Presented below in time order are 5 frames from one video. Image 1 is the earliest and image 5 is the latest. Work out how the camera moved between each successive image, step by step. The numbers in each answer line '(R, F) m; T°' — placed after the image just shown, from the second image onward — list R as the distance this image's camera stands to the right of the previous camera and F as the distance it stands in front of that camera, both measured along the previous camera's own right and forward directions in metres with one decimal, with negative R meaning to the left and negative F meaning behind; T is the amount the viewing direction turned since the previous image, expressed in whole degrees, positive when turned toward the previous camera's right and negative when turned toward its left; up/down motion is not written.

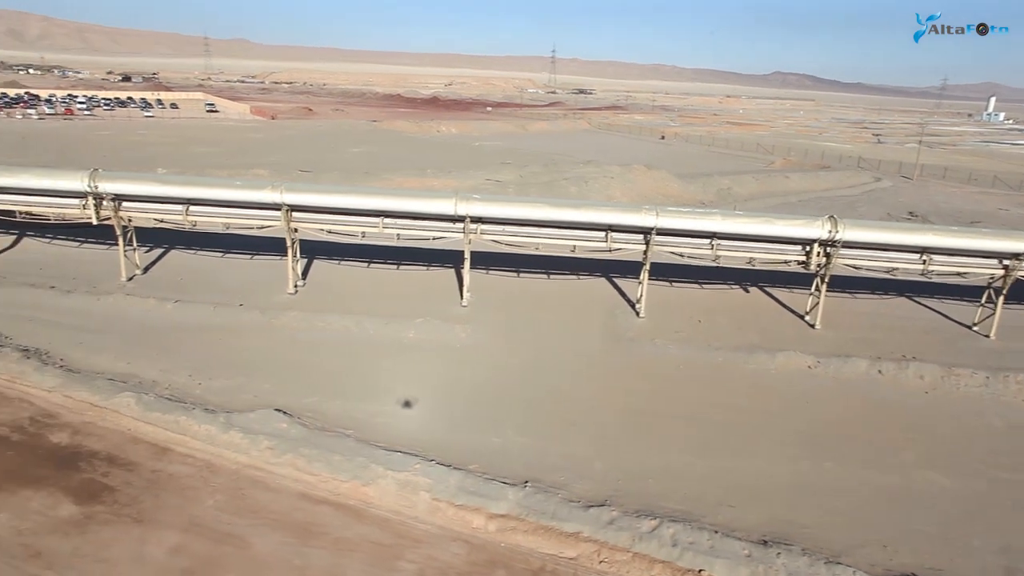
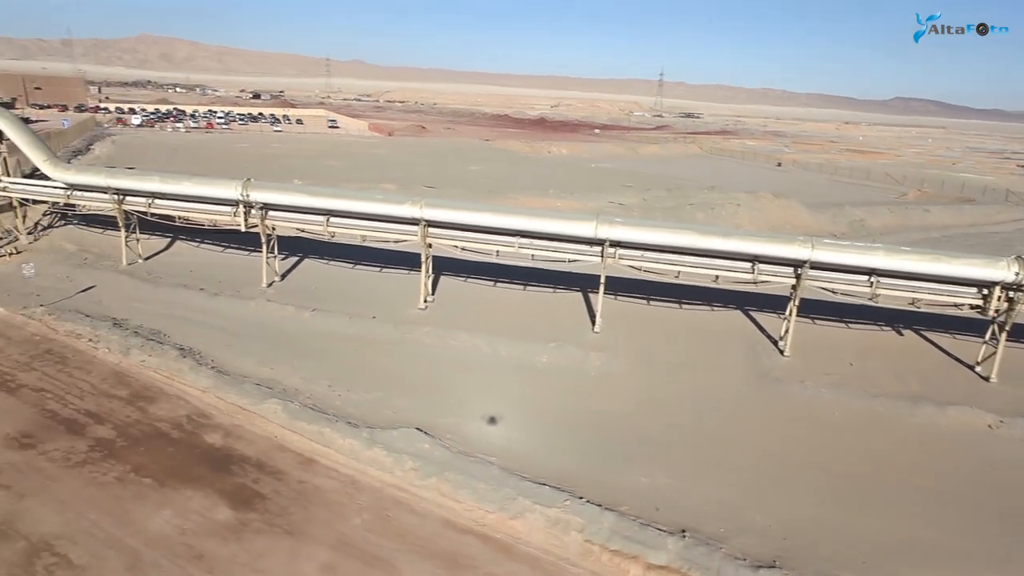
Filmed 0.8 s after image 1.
(-1.3, +0.6) m; -8°
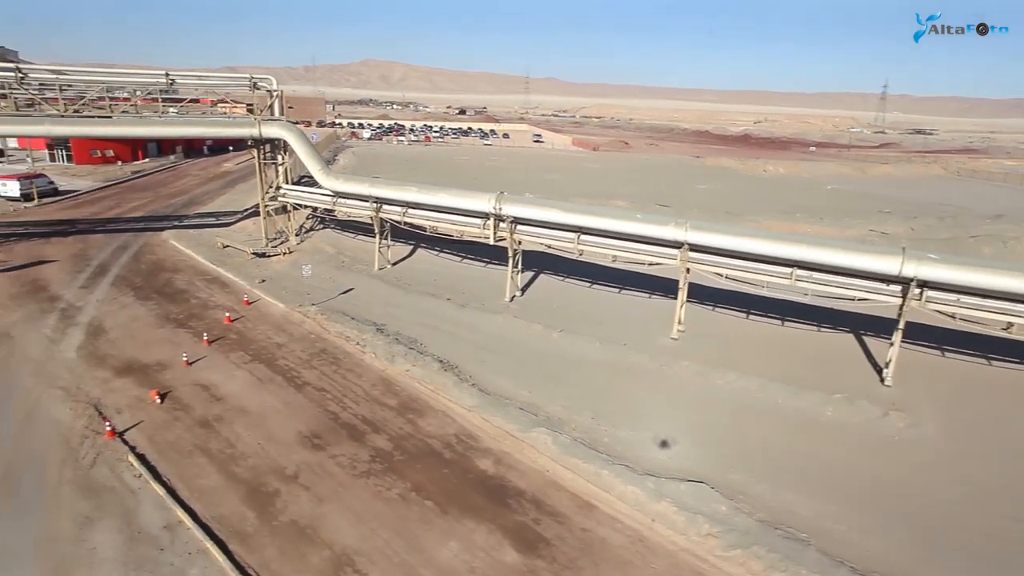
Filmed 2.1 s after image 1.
(-2.6, +1.1) m; -15°
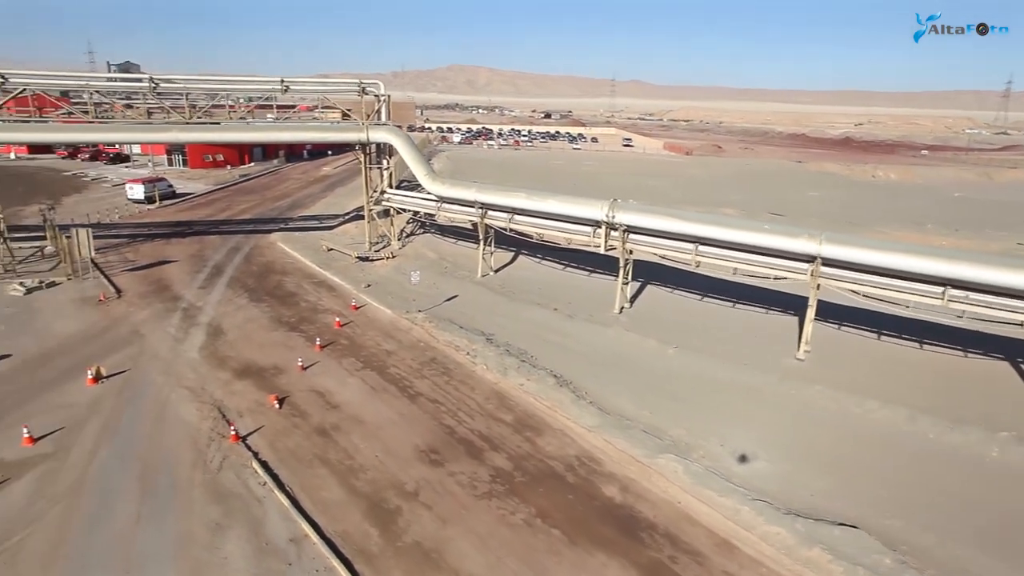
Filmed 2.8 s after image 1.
(-1.0, +0.7) m; -7°
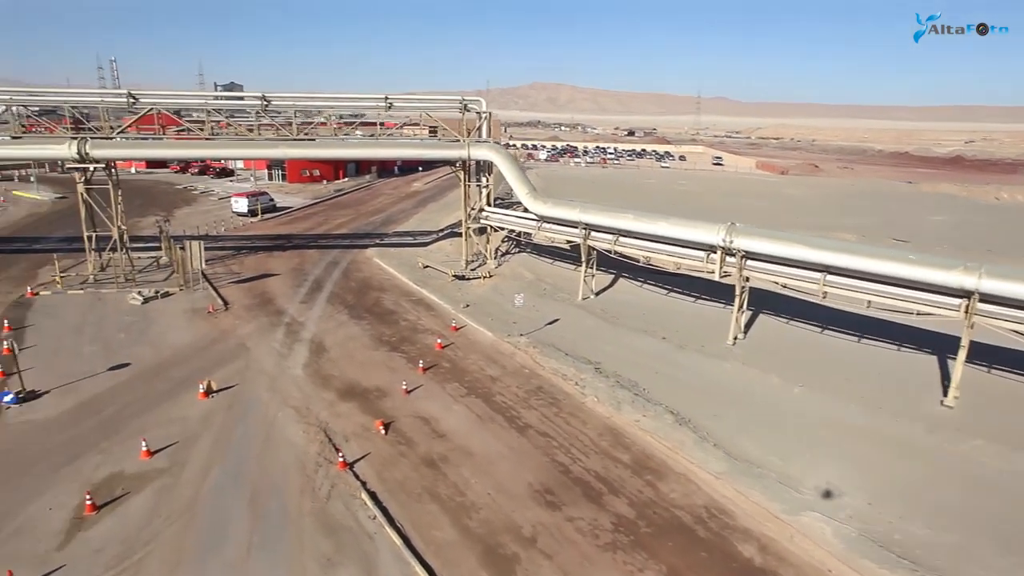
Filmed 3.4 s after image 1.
(-1.0, +0.8) m; -7°
